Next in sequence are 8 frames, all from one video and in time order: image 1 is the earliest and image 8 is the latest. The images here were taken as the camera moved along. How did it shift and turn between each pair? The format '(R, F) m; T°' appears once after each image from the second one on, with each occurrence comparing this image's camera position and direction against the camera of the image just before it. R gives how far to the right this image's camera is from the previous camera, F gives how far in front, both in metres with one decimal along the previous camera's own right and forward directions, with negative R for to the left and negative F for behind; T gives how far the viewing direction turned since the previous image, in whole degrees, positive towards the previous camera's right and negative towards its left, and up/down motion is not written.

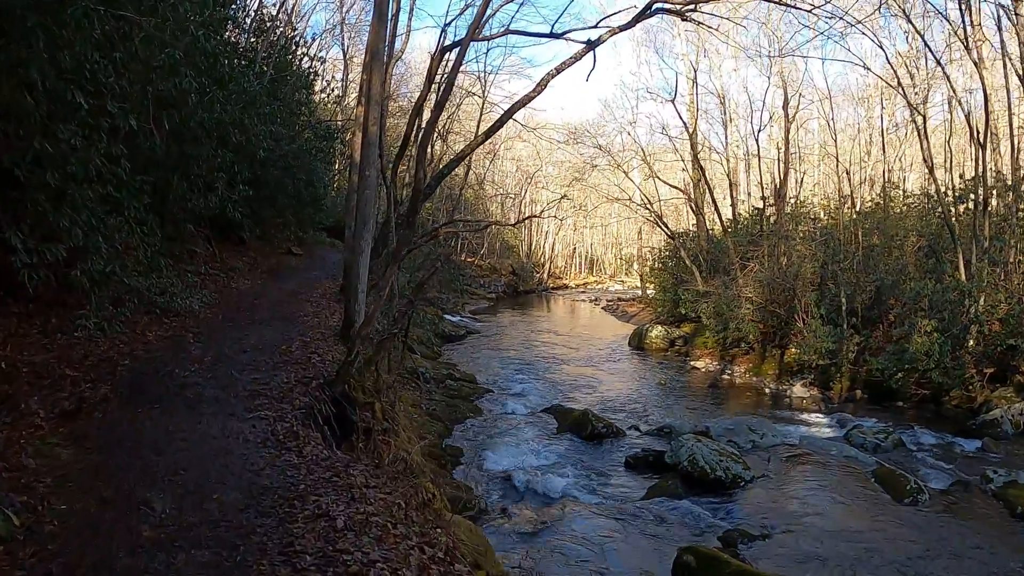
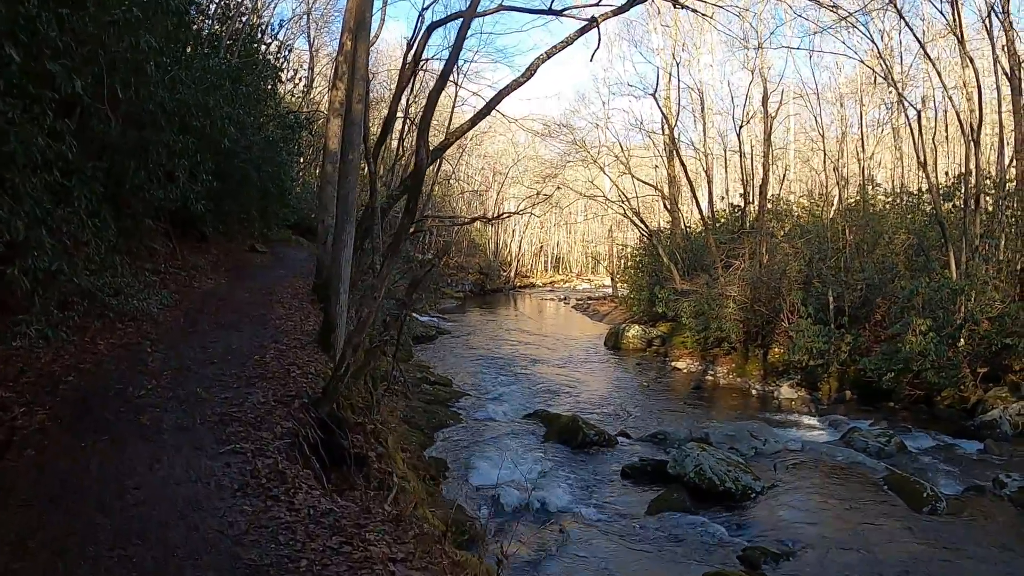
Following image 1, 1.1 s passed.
(-0.4, +0.8) m; +3°
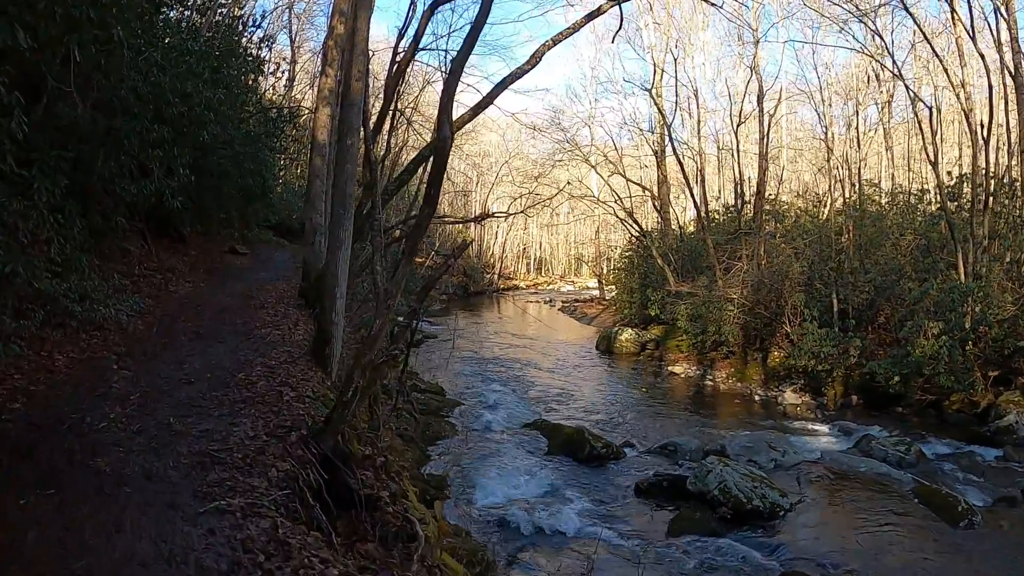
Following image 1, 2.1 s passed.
(-0.4, +0.7) m; +2°
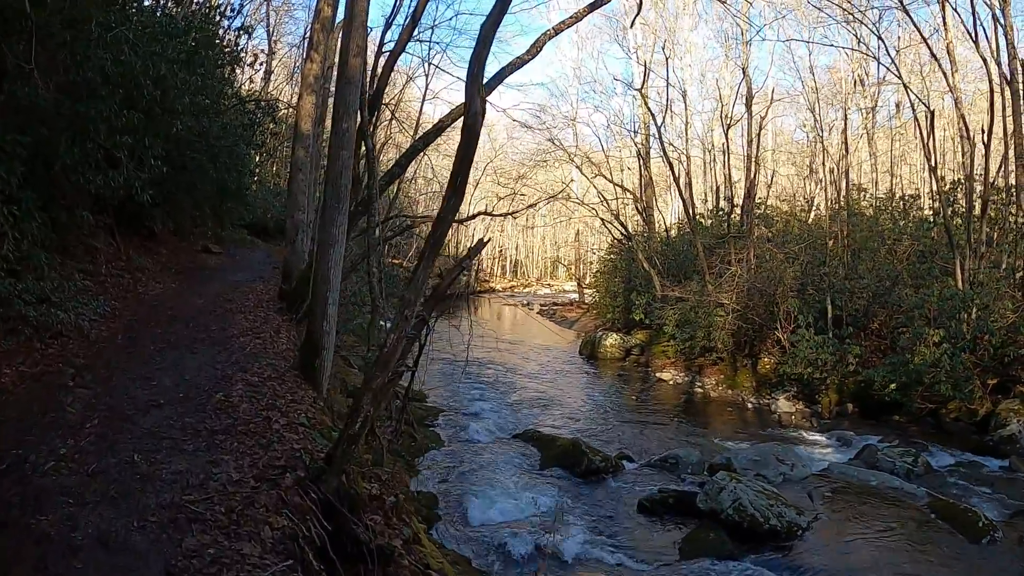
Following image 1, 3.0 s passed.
(-0.3, +0.6) m; +2°
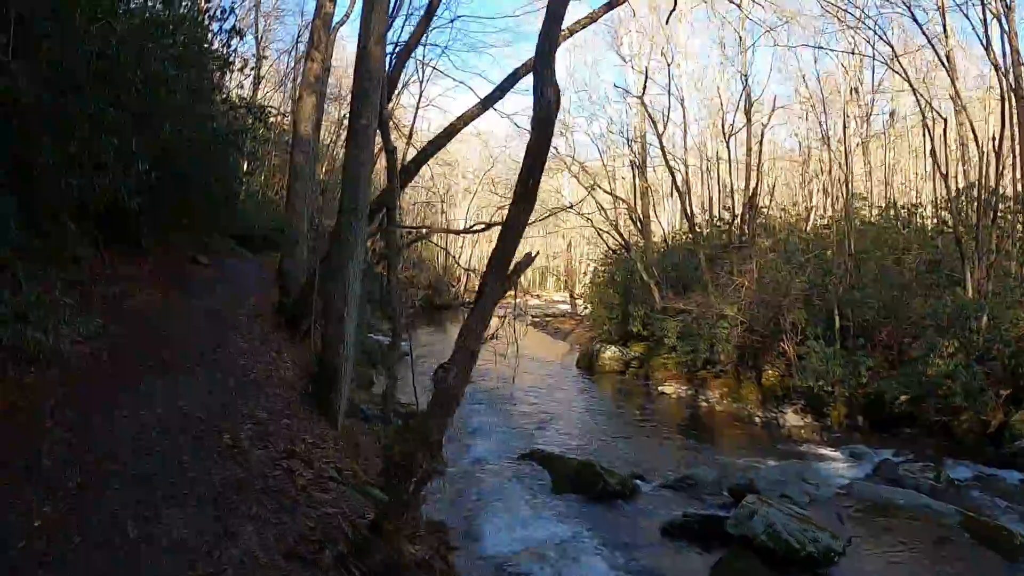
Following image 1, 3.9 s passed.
(-0.4, +0.5) m; +1°
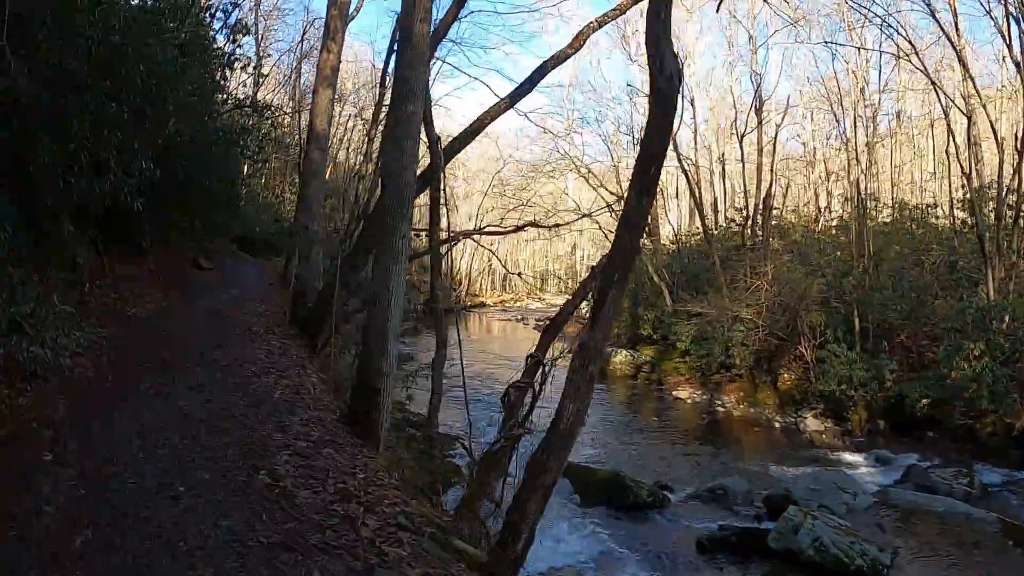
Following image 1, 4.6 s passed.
(-0.4, +0.4) m; 0°
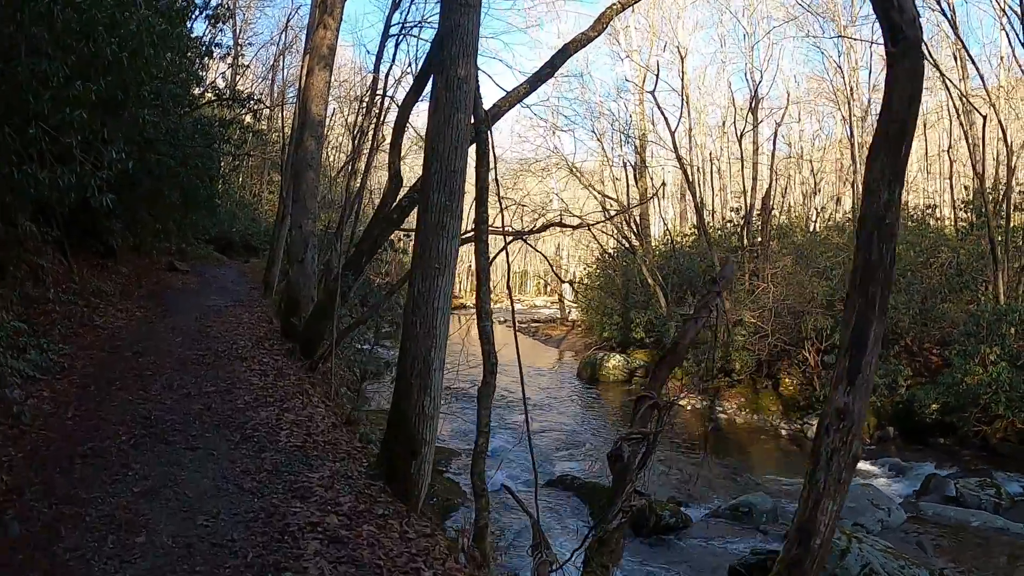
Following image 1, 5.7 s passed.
(-0.4, +0.8) m; +2°
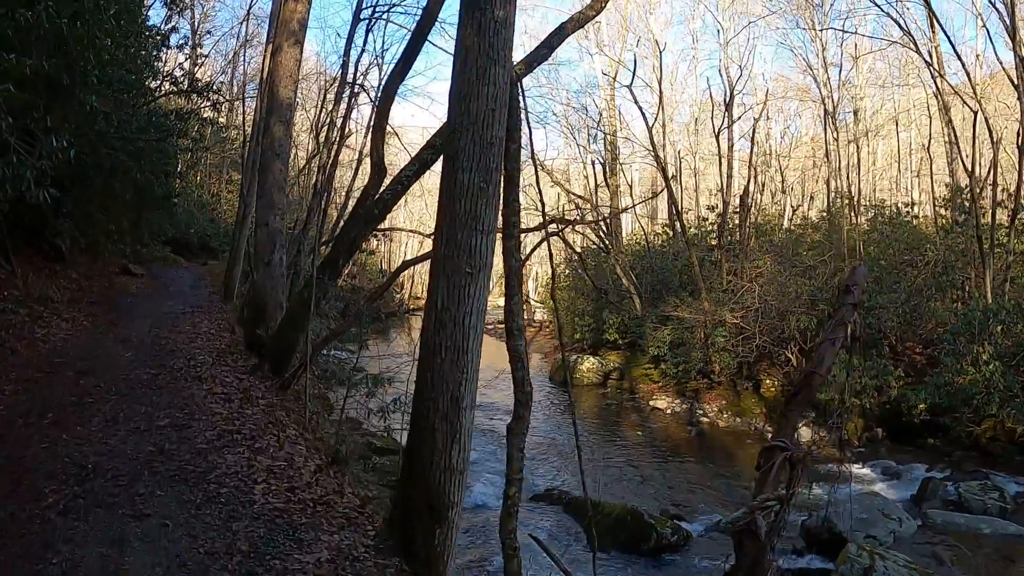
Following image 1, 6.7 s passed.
(-0.3, +0.7) m; +3°
